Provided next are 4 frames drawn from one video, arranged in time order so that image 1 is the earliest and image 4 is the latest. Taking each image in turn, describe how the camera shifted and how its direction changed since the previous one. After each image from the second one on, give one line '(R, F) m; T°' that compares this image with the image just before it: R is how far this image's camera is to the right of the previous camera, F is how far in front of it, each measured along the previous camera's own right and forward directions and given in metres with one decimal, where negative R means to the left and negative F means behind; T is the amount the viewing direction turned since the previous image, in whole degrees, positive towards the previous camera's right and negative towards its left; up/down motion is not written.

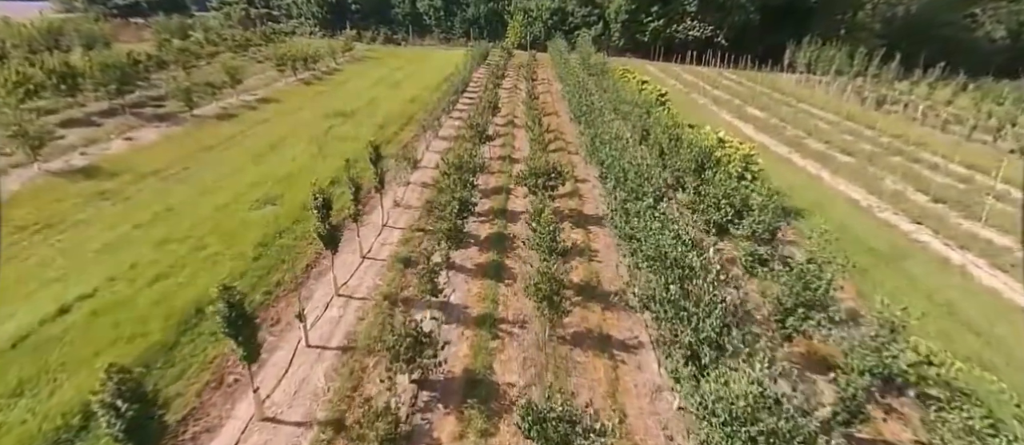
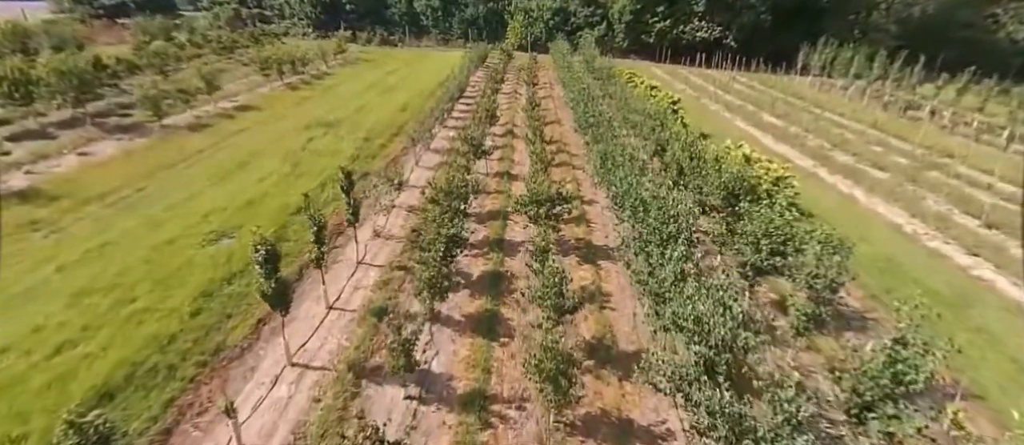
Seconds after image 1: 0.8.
(+0.1, +2.5) m; 0°
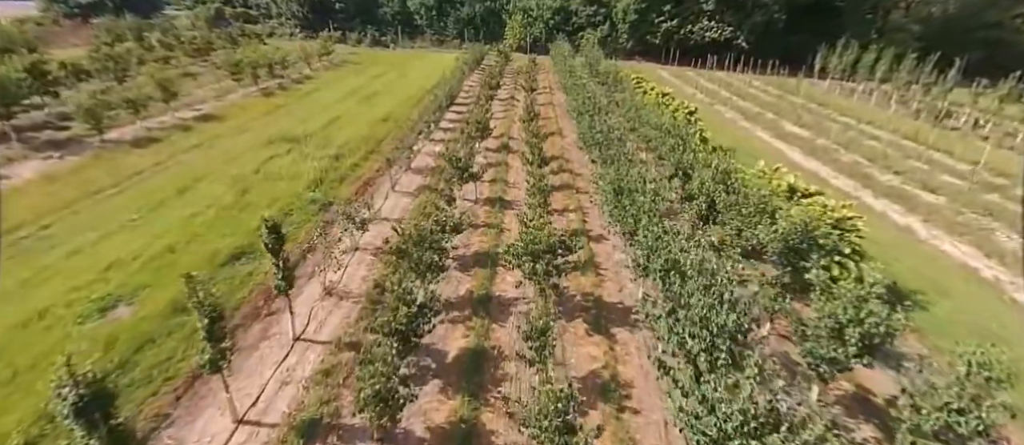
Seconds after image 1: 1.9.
(+0.3, +3.6) m; 0°
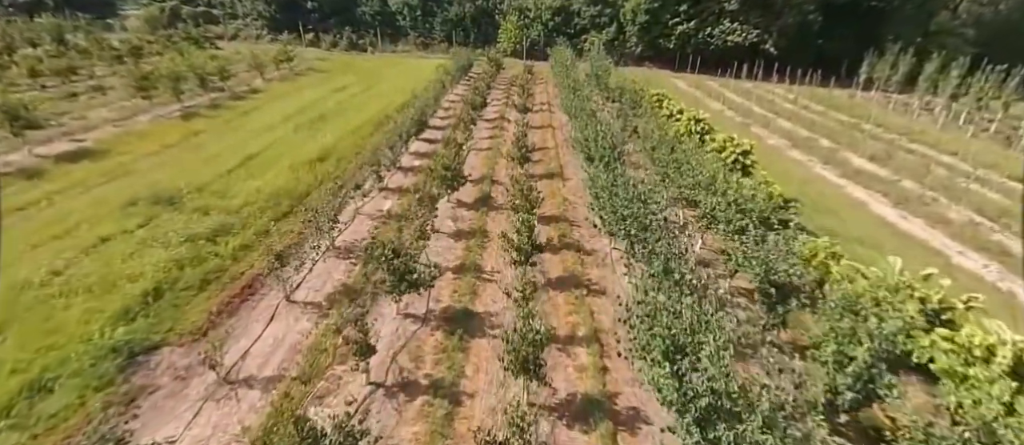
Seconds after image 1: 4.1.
(+0.8, +7.8) m; 0°
